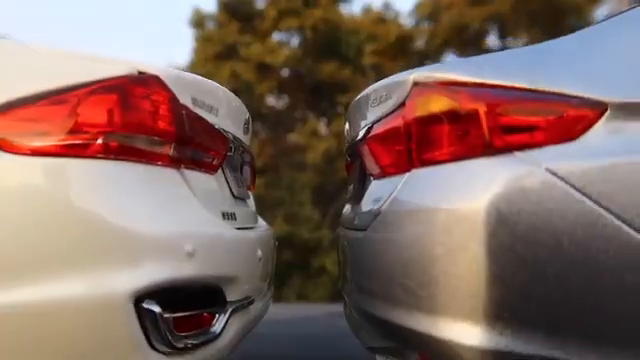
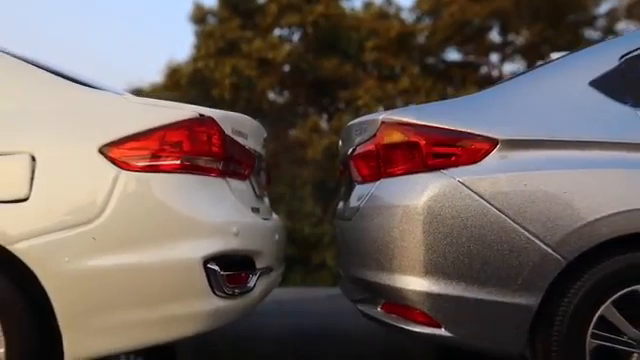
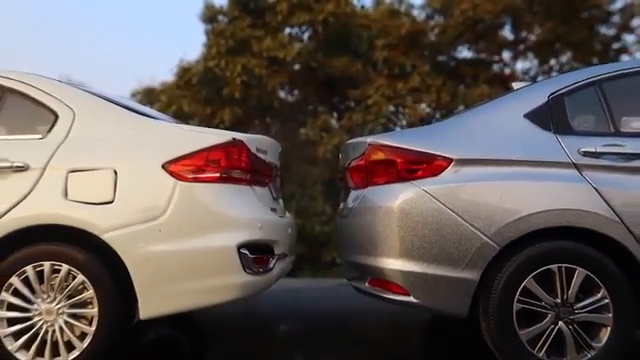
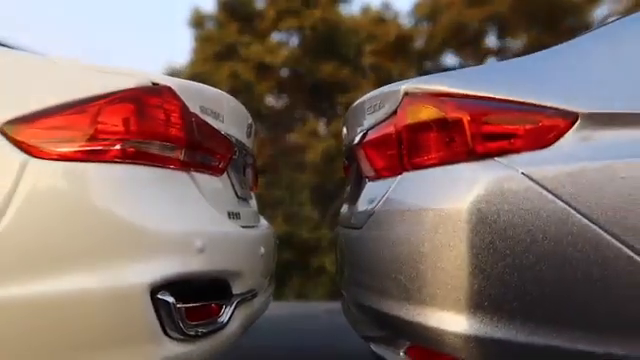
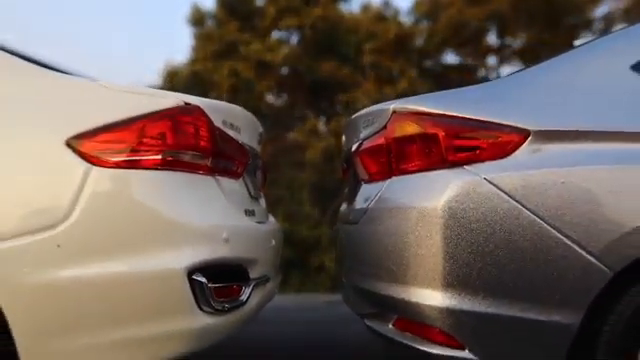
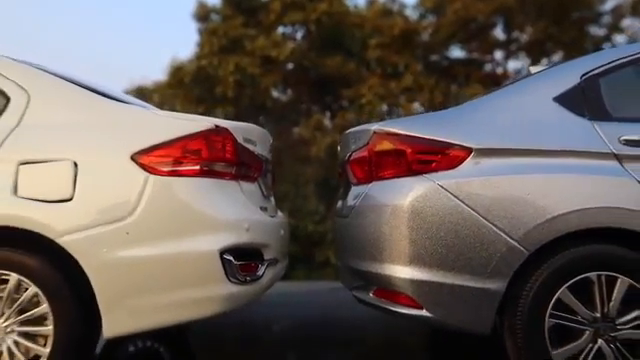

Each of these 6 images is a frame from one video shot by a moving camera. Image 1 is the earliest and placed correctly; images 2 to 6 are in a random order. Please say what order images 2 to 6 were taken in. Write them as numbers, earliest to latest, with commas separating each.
4, 5, 2, 6, 3
